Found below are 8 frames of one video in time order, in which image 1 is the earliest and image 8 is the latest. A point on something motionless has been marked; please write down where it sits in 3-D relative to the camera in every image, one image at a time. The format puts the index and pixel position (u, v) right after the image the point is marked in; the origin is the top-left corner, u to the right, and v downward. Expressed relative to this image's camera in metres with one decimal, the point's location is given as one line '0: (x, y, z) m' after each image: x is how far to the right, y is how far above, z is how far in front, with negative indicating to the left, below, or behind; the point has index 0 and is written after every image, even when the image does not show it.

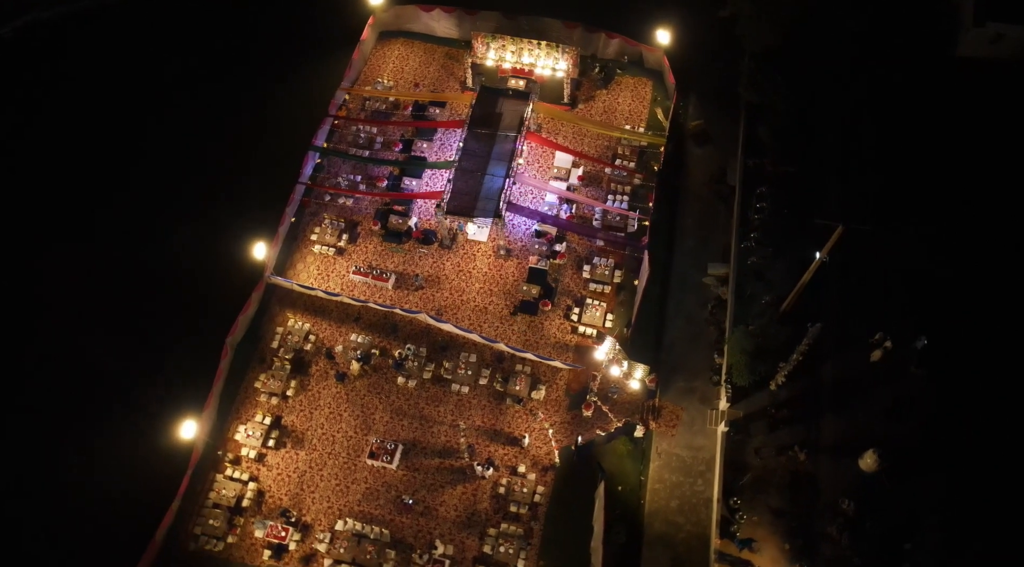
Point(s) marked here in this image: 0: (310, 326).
0: (-5.0, -1.0, +18.6) m
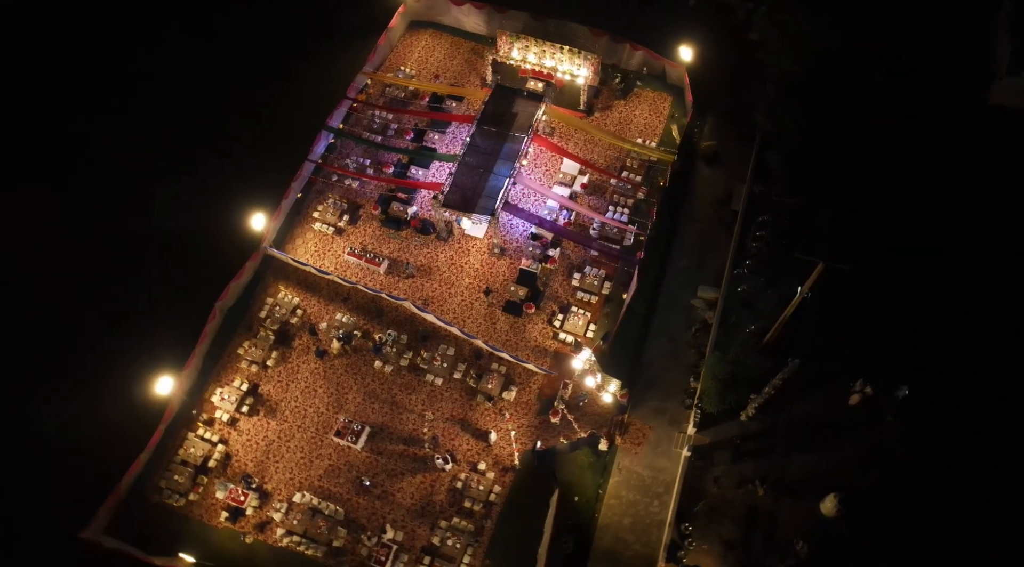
0: (-5.3, -0.4, +19.0) m
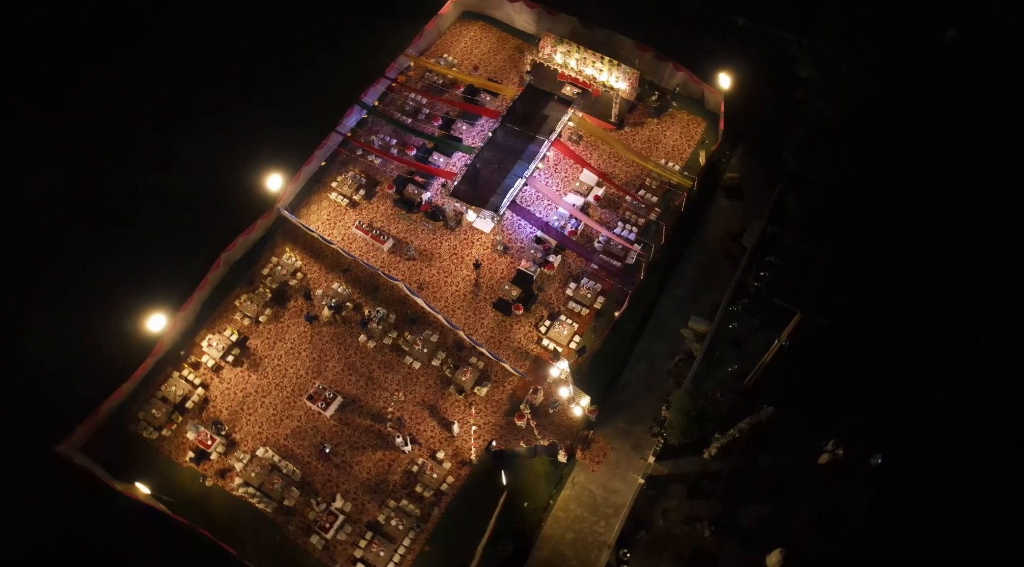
0: (-5.4, +0.5, +19.5) m
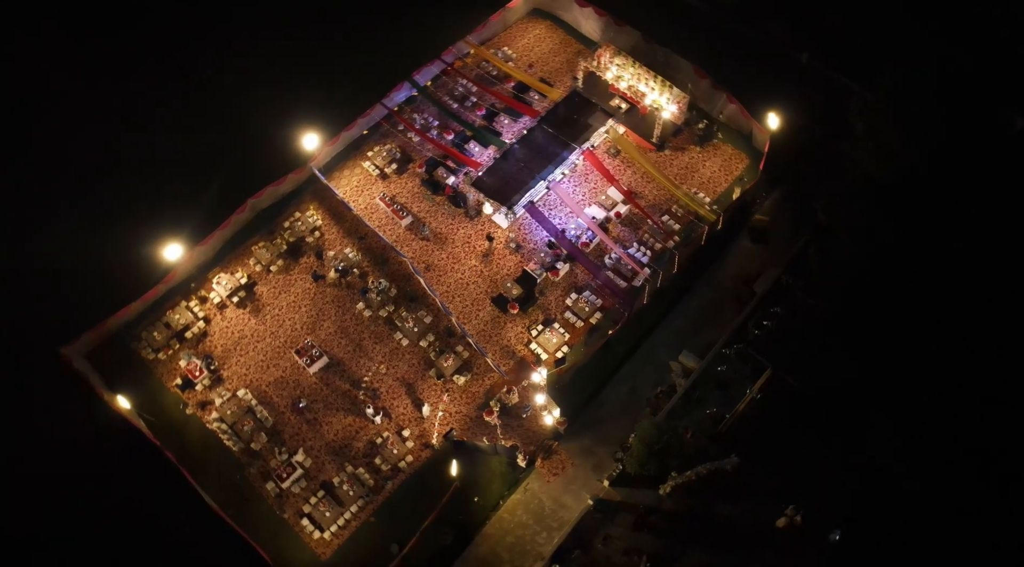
0: (-5.1, +1.6, +20.2) m
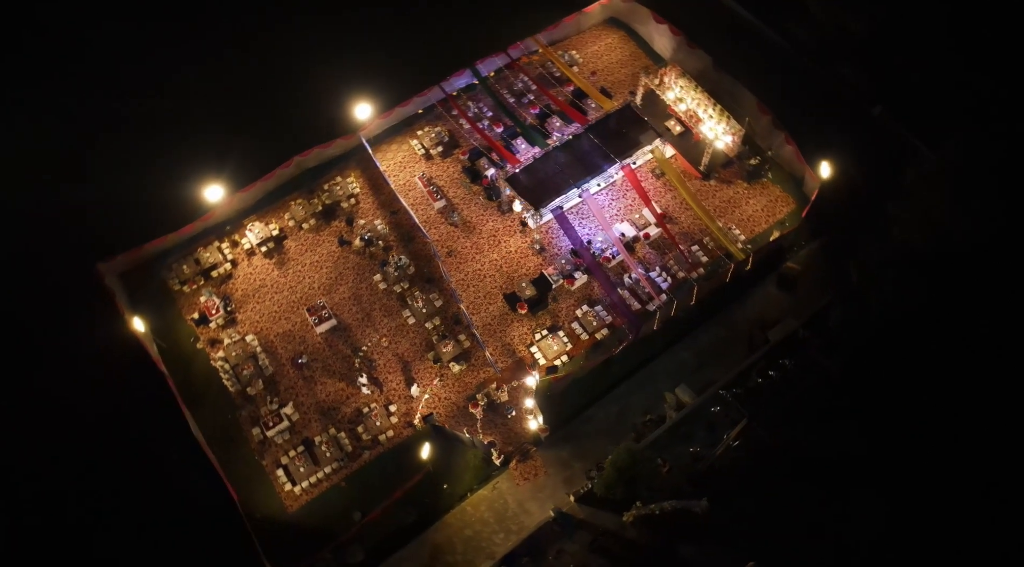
0: (-4.2, +2.5, +20.7) m
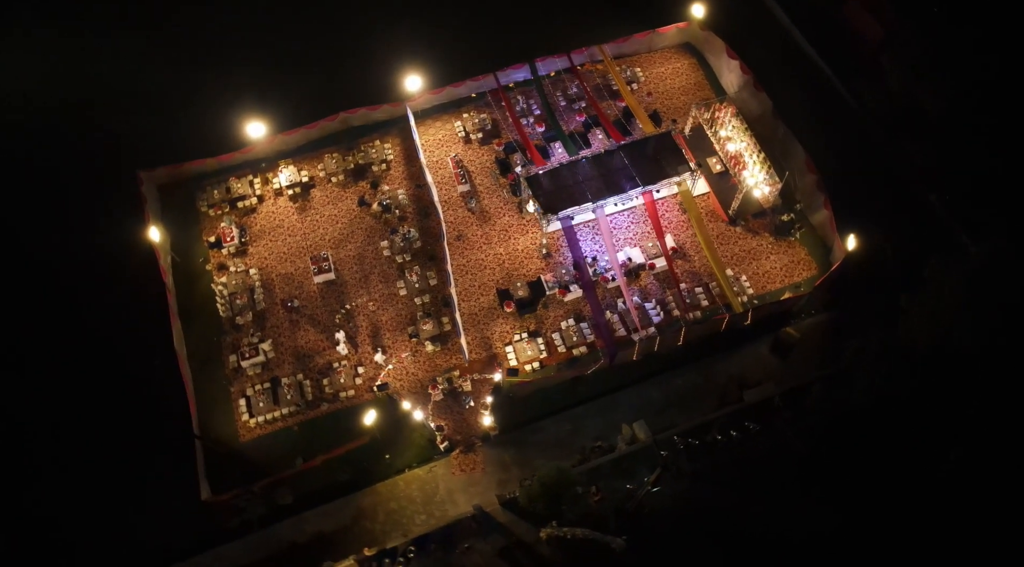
0: (-3.4, +3.5, +21.2) m
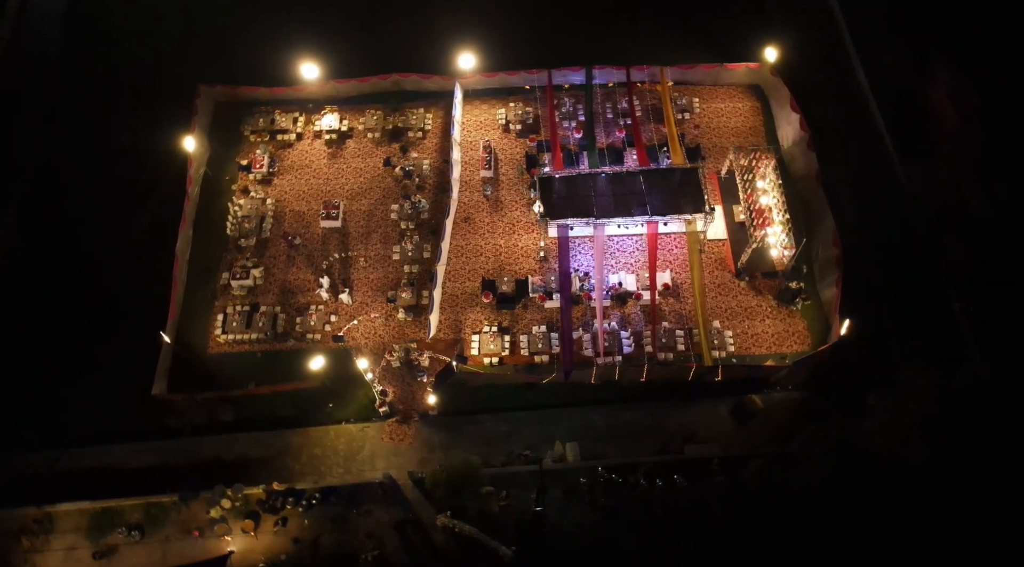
0: (-2.4, +4.4, +21.7) m
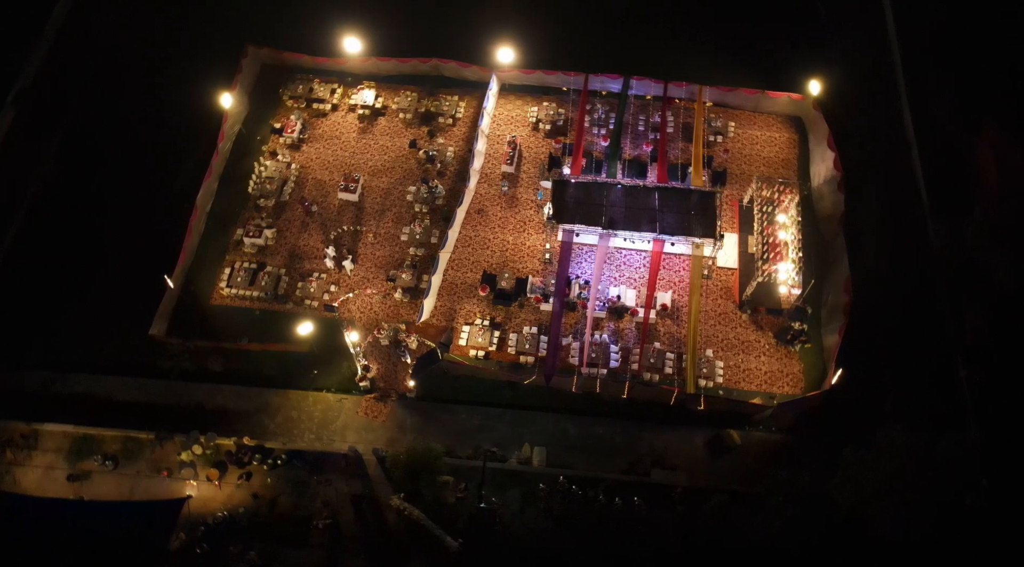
0: (-1.5, +4.8, +21.8) m
